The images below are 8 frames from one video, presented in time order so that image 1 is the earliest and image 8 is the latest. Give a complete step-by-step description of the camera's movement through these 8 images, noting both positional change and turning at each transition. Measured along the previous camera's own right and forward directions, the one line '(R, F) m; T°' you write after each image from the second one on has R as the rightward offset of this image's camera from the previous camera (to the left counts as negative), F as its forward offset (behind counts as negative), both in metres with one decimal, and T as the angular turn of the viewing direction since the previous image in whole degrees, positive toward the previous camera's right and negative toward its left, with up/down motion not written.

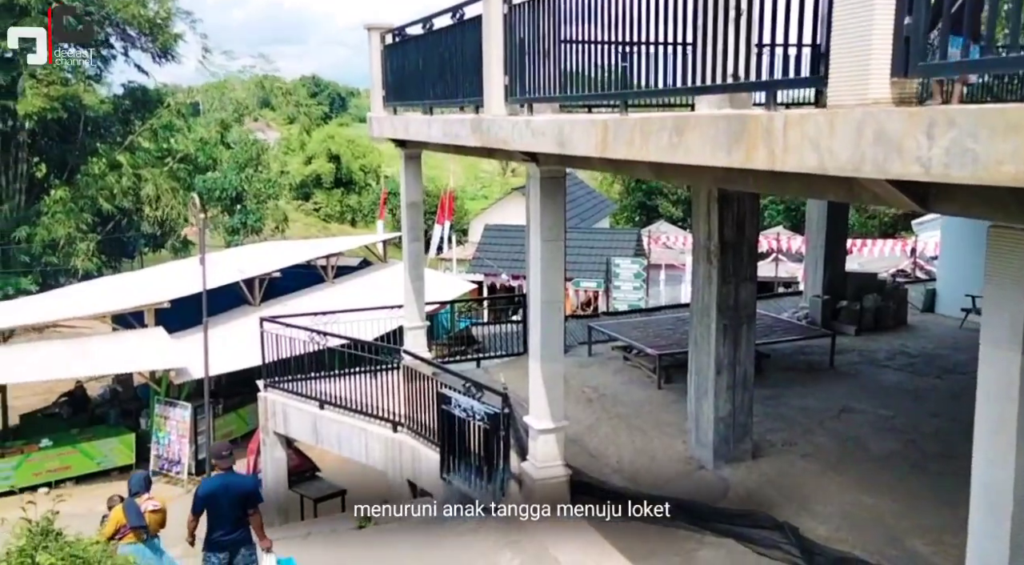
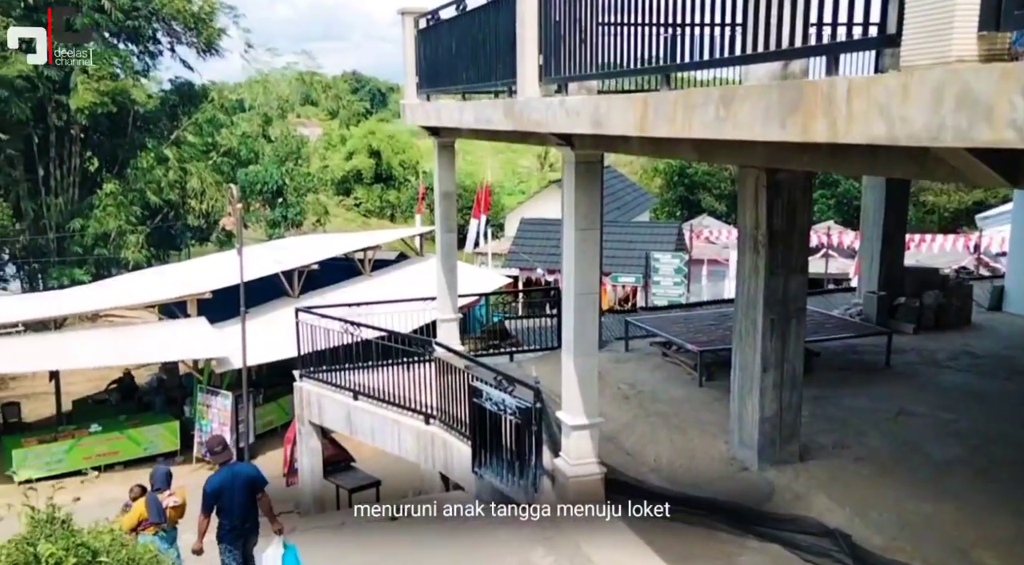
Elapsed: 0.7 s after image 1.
(0.0, +0.3) m; -2°
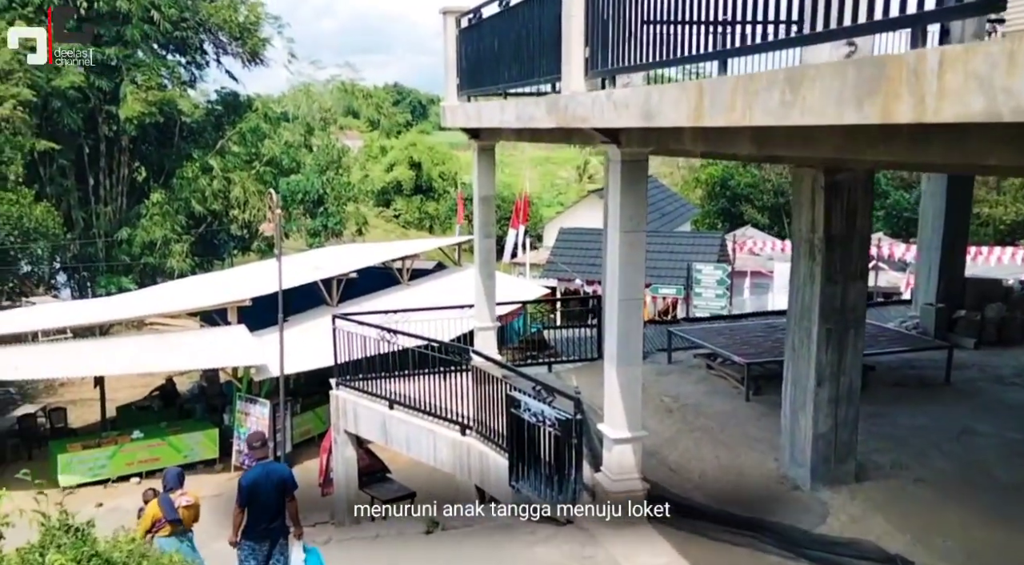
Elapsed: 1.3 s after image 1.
(0.0, +0.3) m; -2°
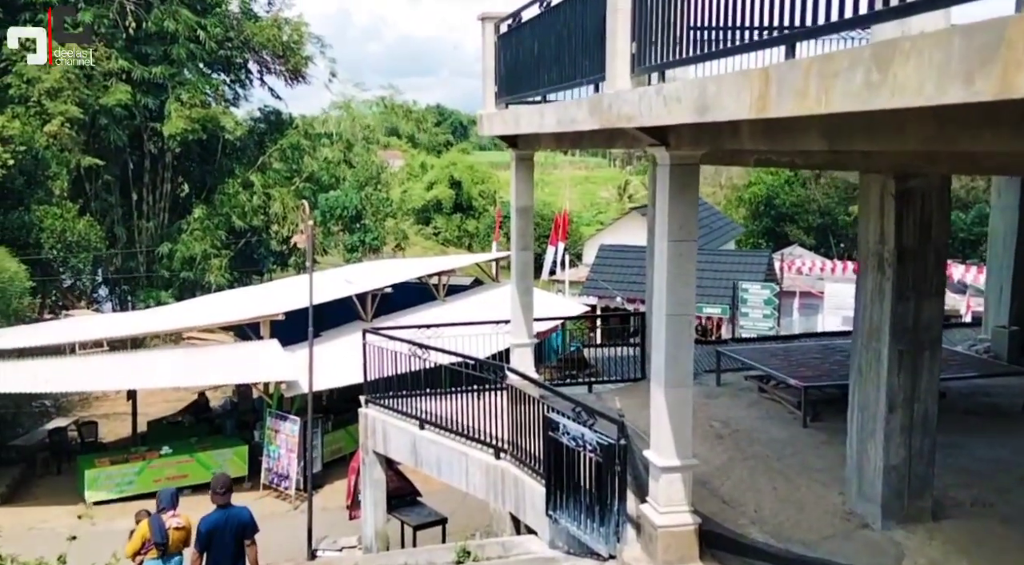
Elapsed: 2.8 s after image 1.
(0.0, +0.6) m; -2°
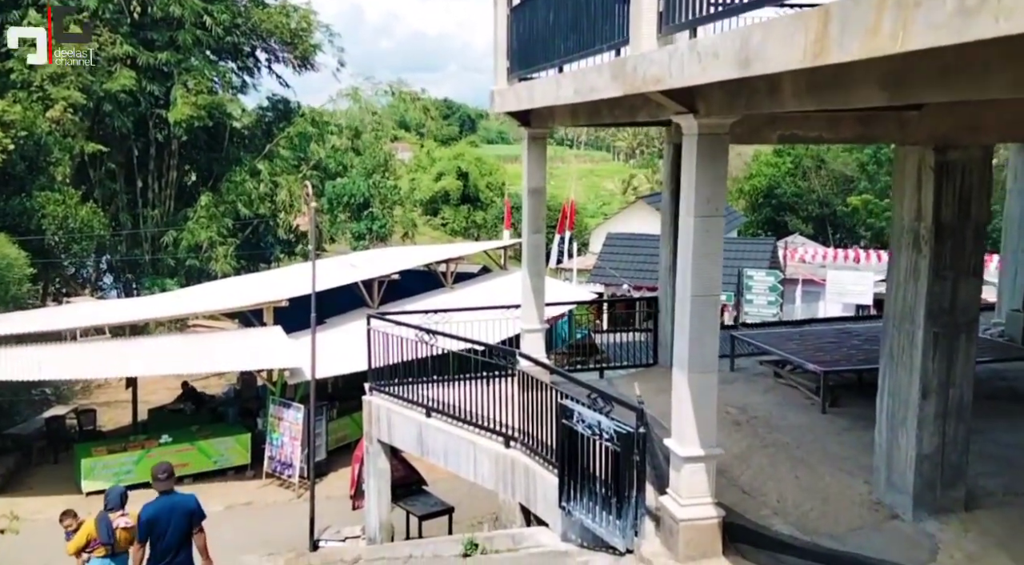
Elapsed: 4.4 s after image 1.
(-0.1, +0.4) m; 0°
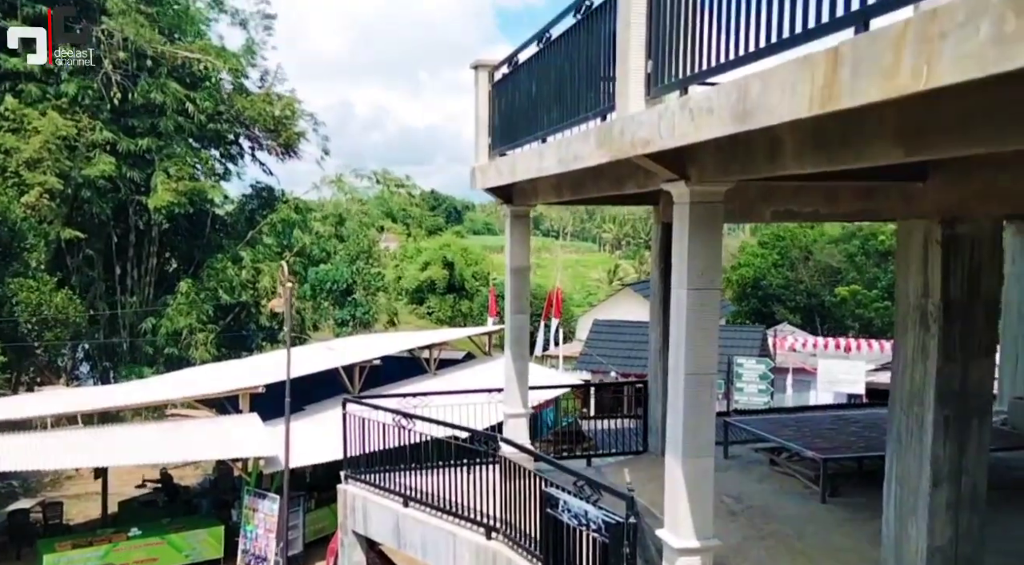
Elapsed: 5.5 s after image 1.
(0.0, +0.4) m; +1°
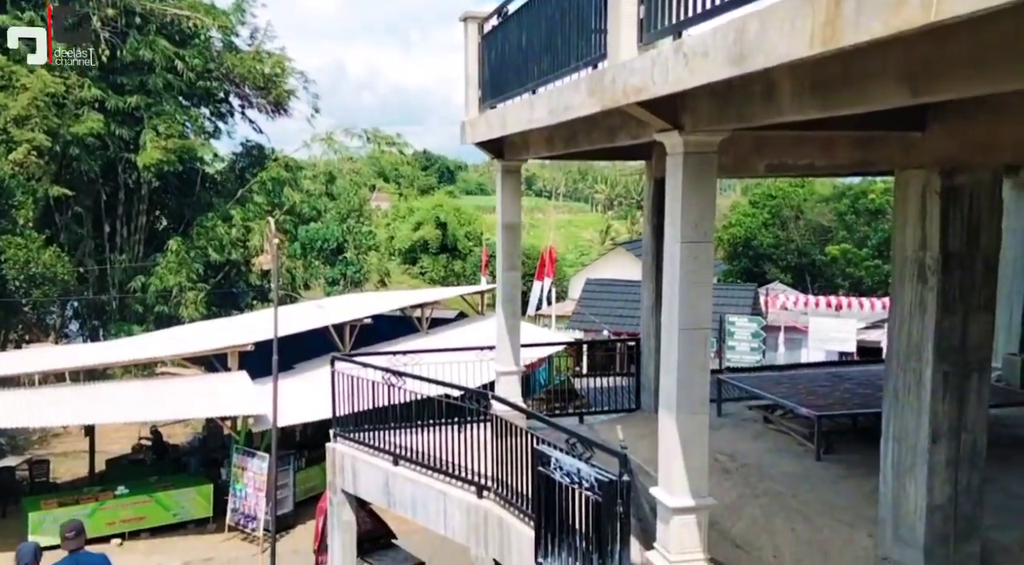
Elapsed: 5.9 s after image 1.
(0.0, +0.2) m; 0°
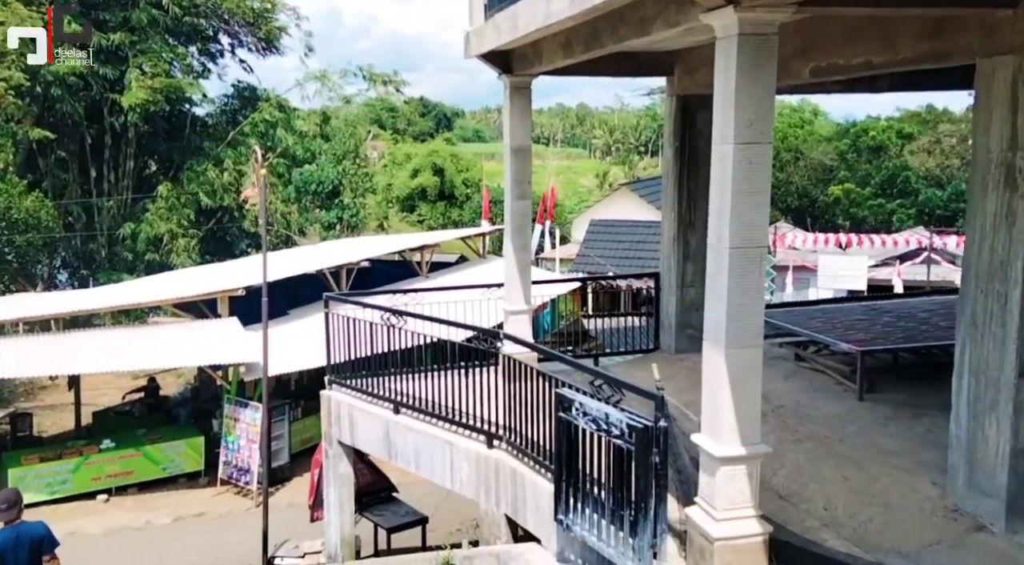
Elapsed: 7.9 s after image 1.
(-0.1, +0.9) m; 0°
